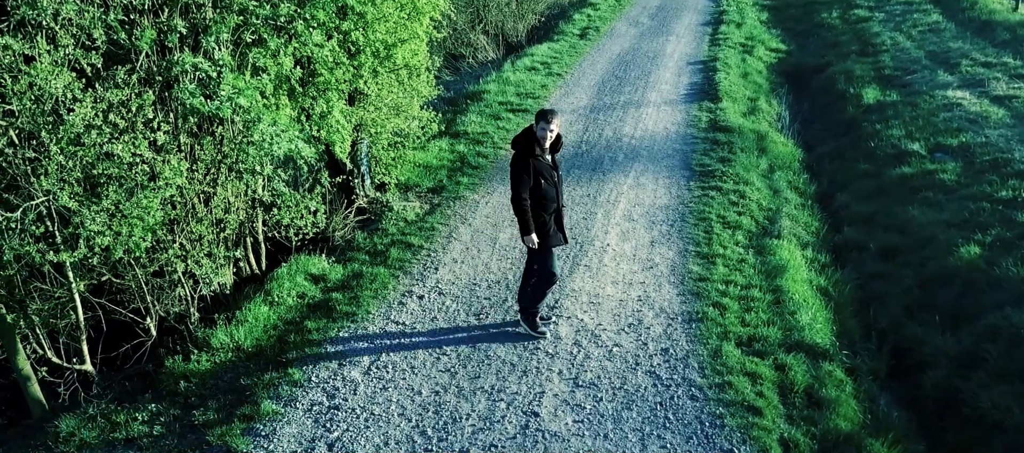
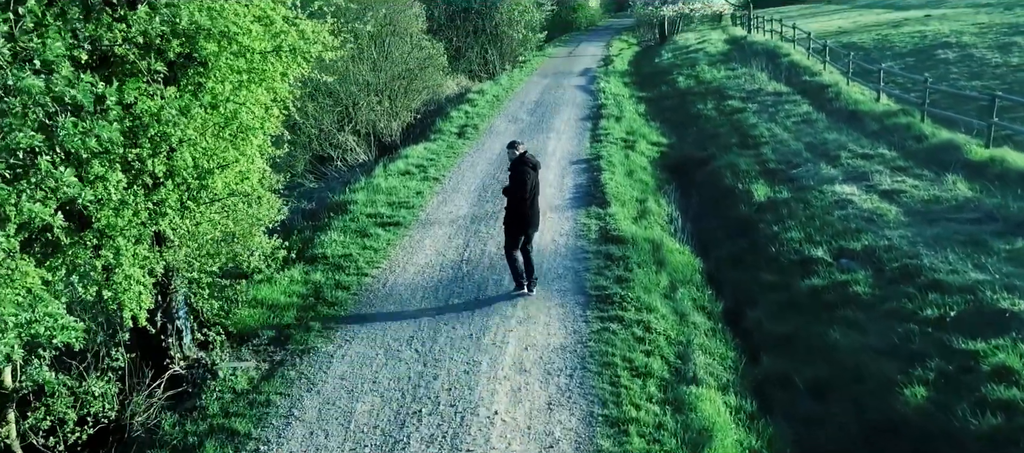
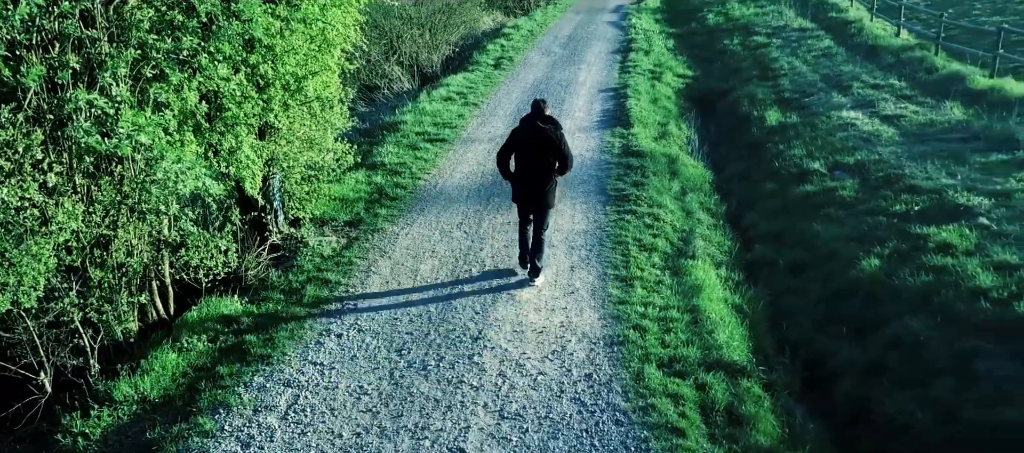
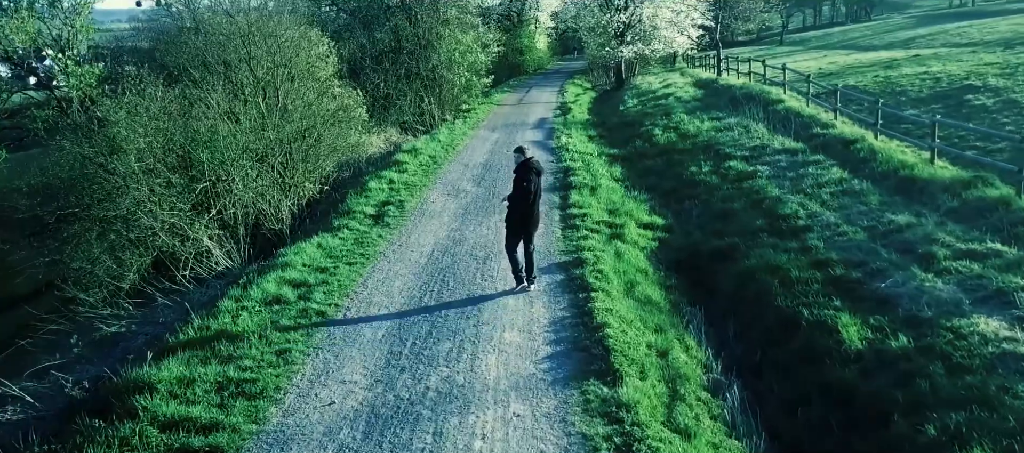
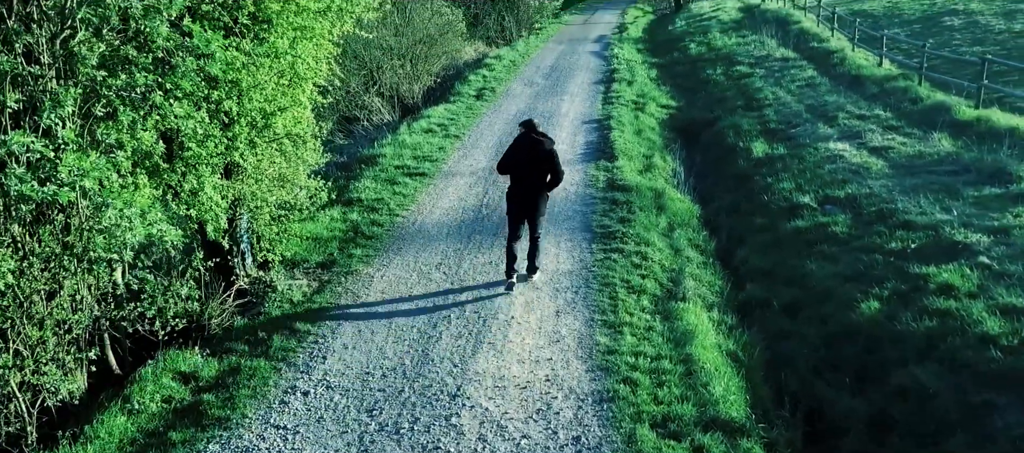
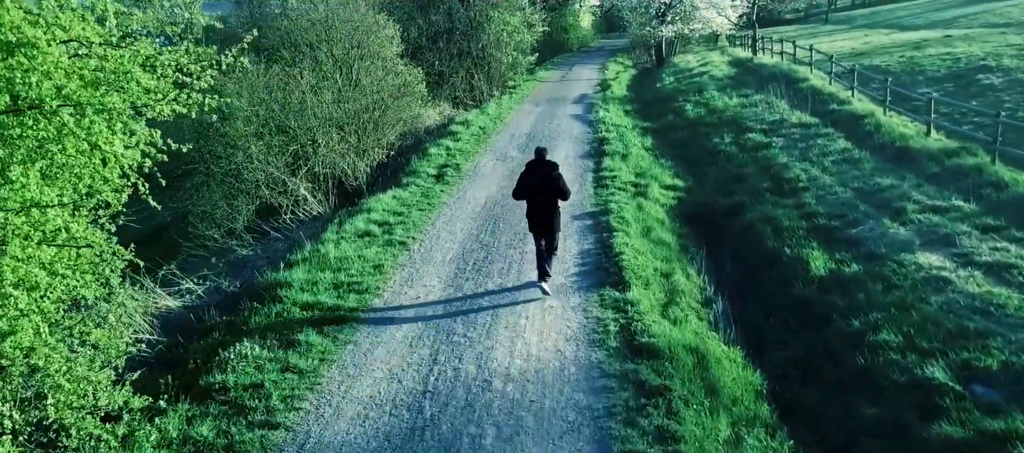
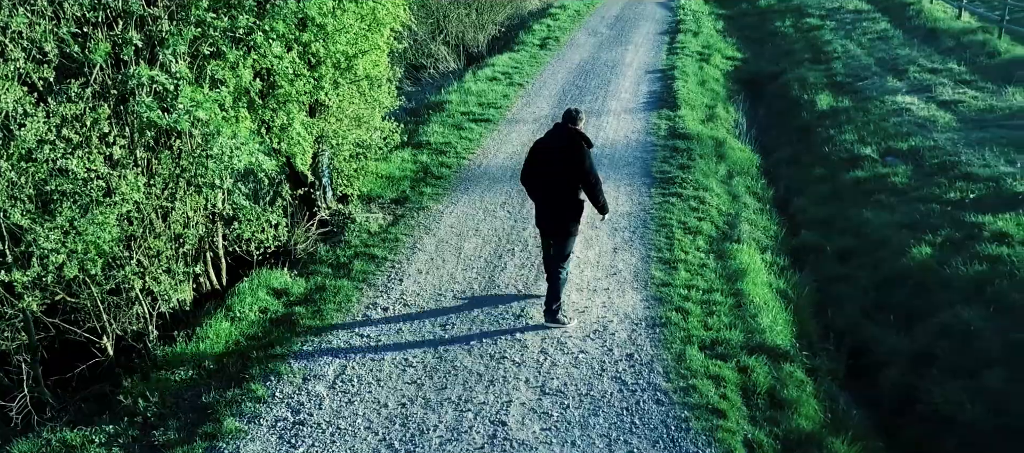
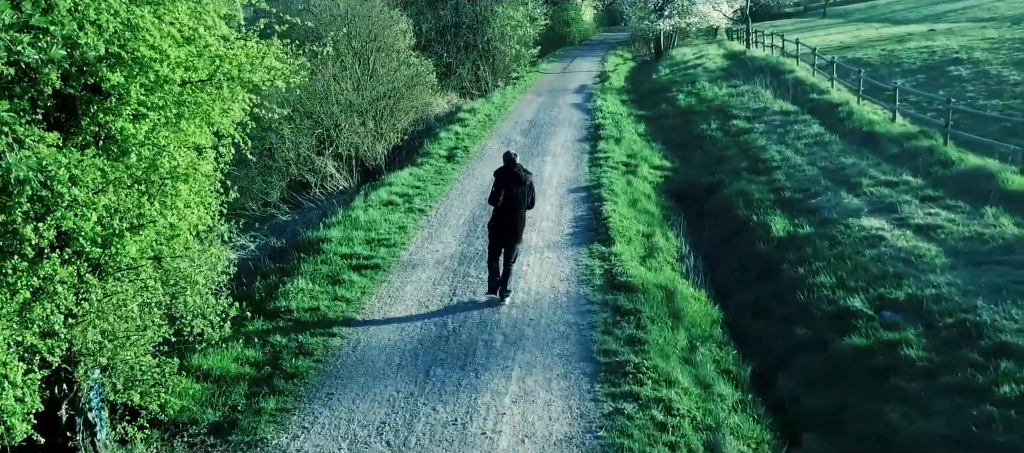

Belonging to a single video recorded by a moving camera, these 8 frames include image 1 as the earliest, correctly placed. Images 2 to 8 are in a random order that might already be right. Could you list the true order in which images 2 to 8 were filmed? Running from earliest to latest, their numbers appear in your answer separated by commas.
7, 3, 5, 2, 8, 6, 4
